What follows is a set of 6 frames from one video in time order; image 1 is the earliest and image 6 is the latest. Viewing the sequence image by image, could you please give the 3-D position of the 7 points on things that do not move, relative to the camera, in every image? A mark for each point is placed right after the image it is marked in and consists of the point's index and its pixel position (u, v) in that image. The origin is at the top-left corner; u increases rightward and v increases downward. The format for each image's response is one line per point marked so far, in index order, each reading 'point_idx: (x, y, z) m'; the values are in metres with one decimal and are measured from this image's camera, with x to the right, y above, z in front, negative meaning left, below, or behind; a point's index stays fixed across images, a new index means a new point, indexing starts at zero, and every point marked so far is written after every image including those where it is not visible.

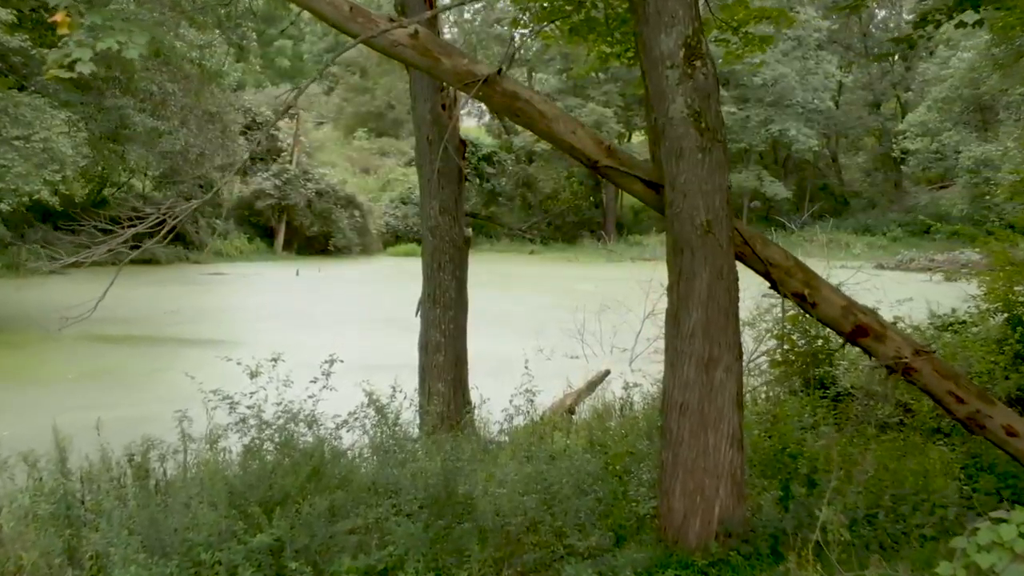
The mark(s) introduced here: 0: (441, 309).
0: (-0.4, -0.1, +5.8) m
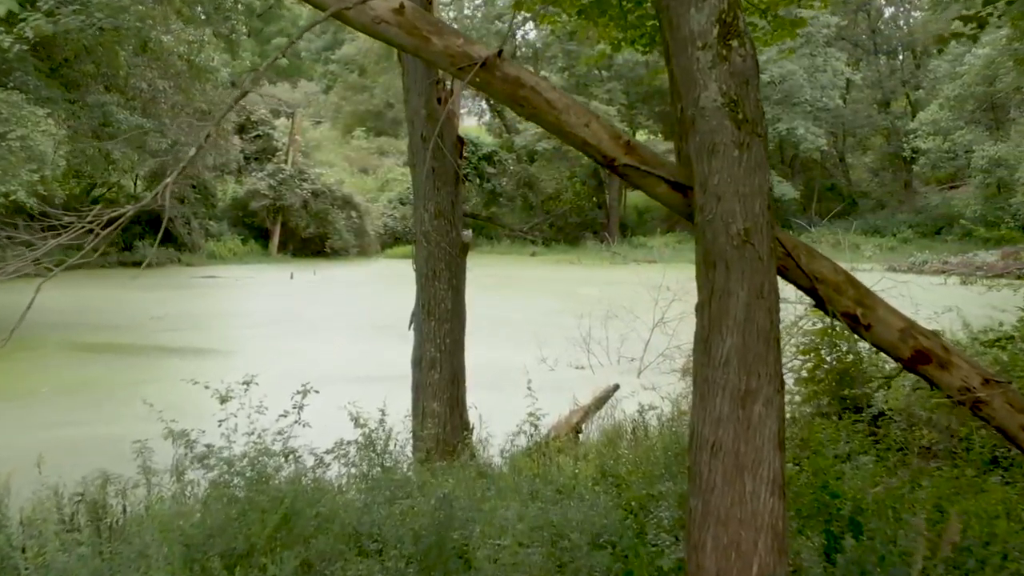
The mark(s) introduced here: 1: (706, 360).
0: (-0.4, -0.2, +5.3) m
1: (+0.6, -0.2, +2.9) m
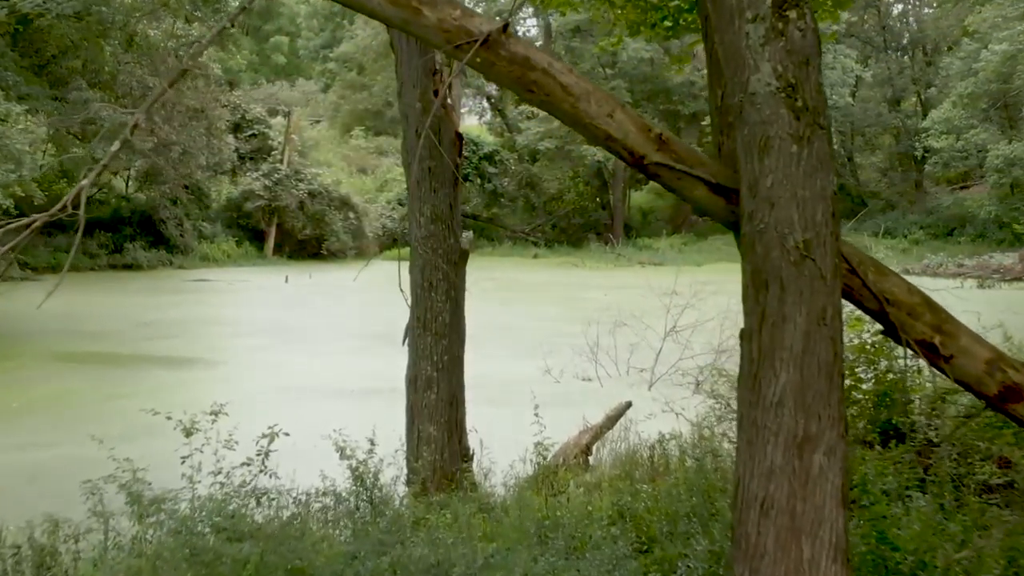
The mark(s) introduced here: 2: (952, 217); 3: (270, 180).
0: (-0.4, -0.3, +4.8) m
1: (+0.6, -0.3, +2.4) m
2: (+8.9, +1.4, +19.1) m
3: (-4.5, +2.0, +17.4) m
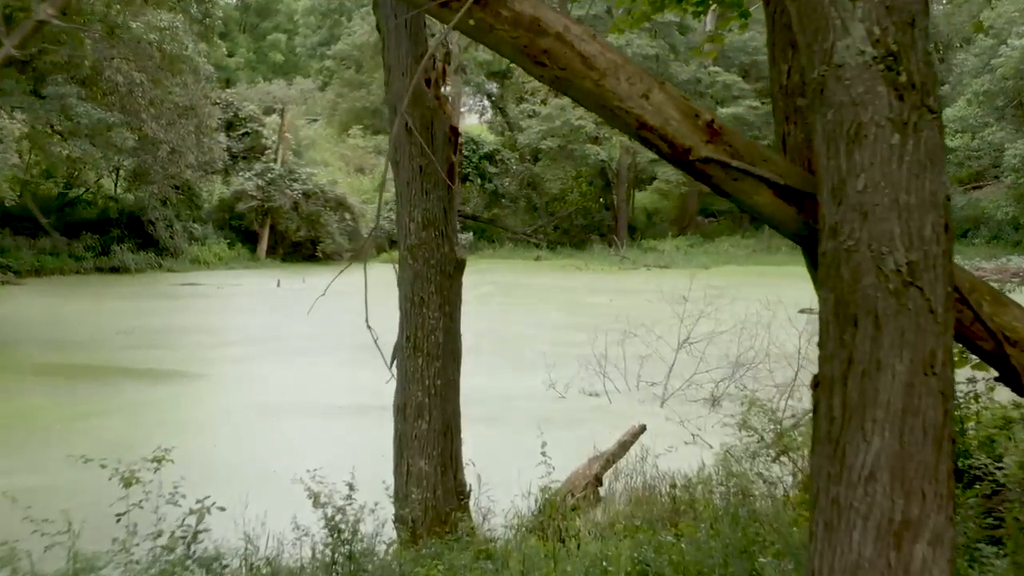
0: (-0.4, -0.3, +4.3) m
1: (+0.6, -0.4, +1.8) m
2: (+9.0, +1.4, +18.6) m
3: (-4.5, +1.9, +16.9) m
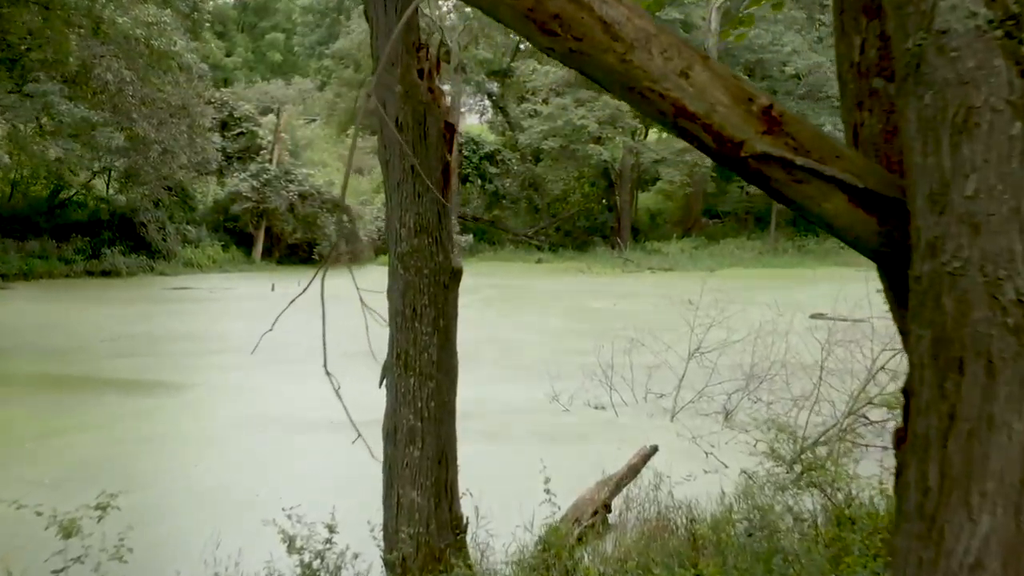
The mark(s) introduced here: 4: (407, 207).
0: (-0.4, -0.4, +3.9) m
1: (+0.6, -0.4, +1.4) m
2: (+9.0, +1.3, +18.1) m
3: (-4.4, +1.9, +16.5) m
4: (-0.4, +0.3, +3.8) m
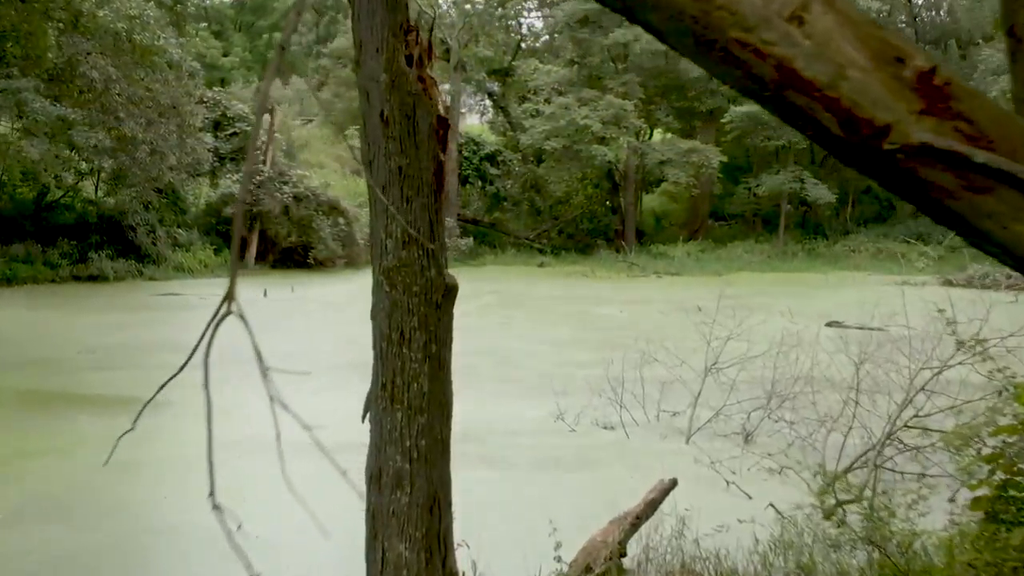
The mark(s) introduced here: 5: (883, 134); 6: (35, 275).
0: (-0.4, -0.4, +3.3) m
1: (+0.6, -0.5, +0.9) m
2: (+9.0, +1.2, +17.6) m
3: (-4.4, +1.8, +15.9) m
4: (-0.4, +0.3, +3.3) m
5: (+0.4, +0.1, +0.9) m
6: (-7.0, +0.2, +13.8) m
